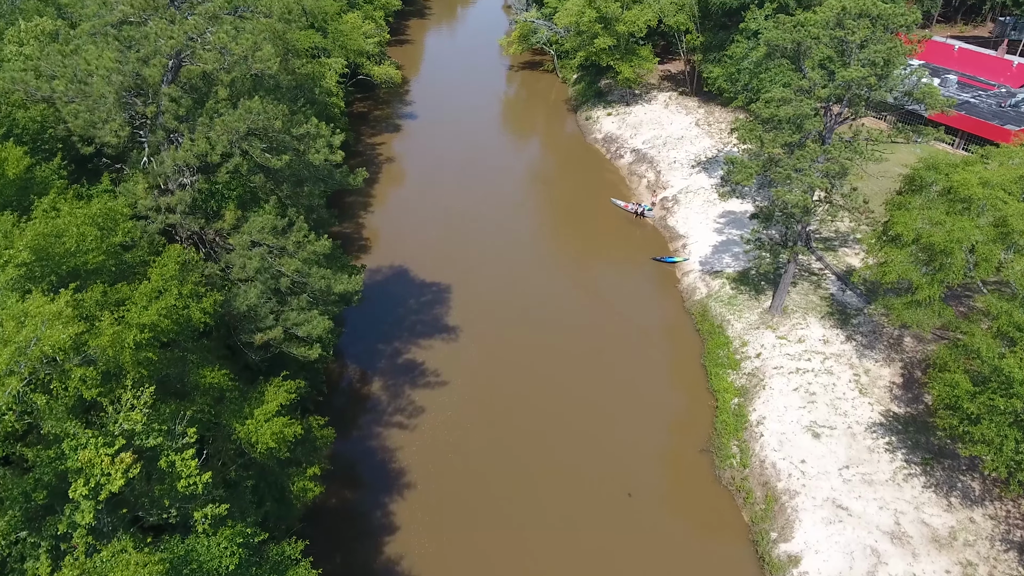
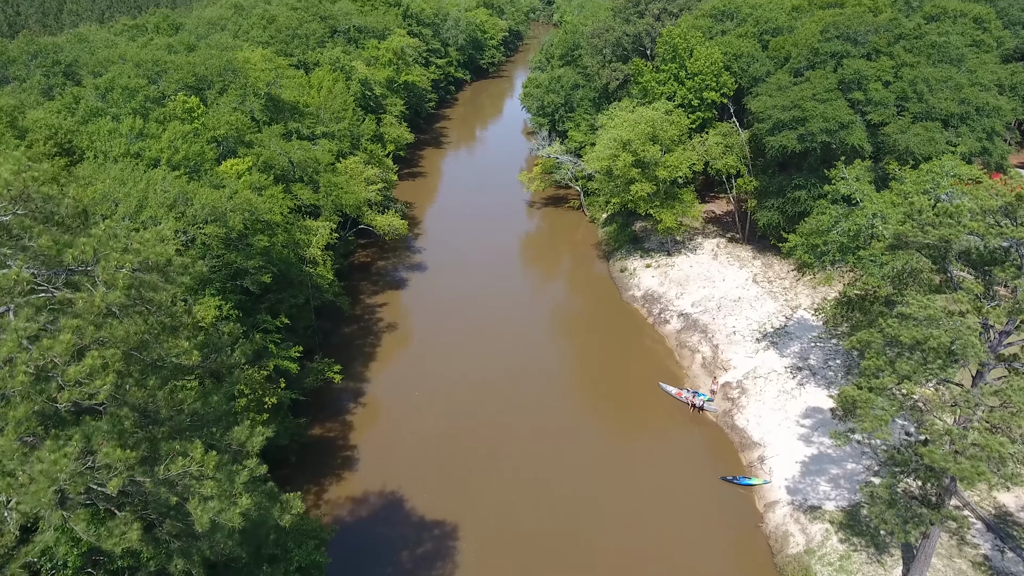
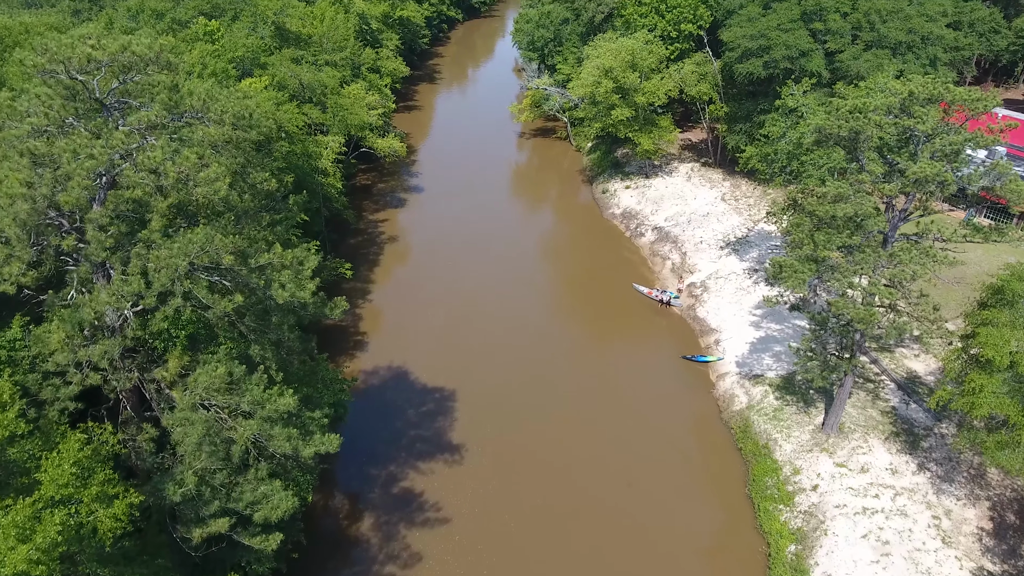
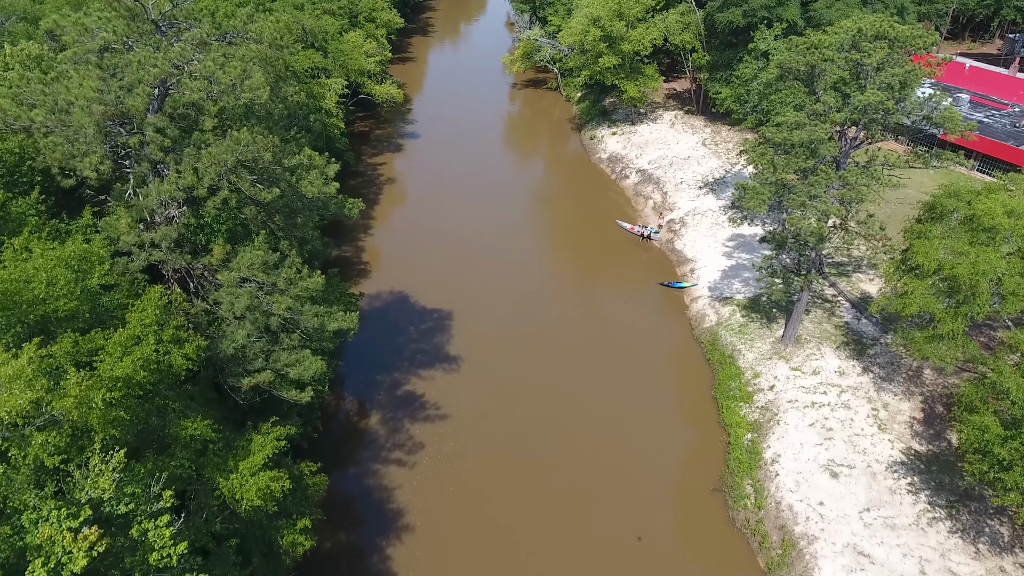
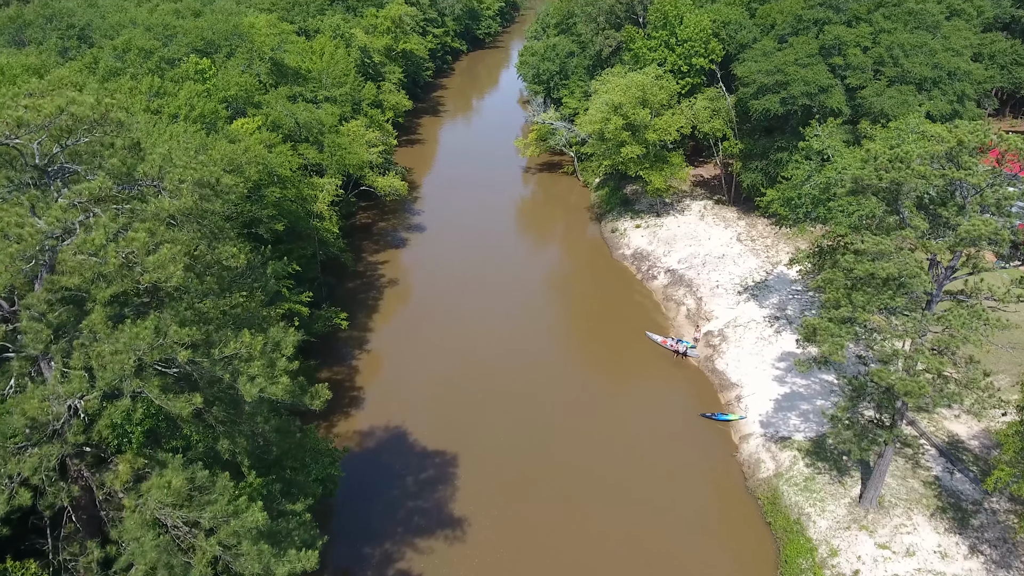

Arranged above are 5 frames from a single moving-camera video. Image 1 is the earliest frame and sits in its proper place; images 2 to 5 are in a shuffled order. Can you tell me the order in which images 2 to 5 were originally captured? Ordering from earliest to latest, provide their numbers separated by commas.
4, 3, 5, 2
